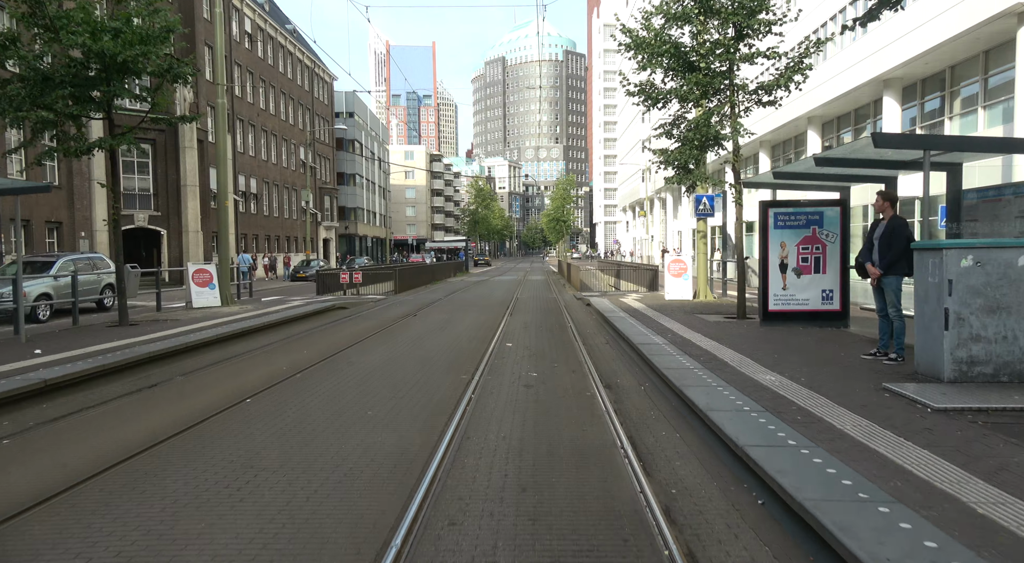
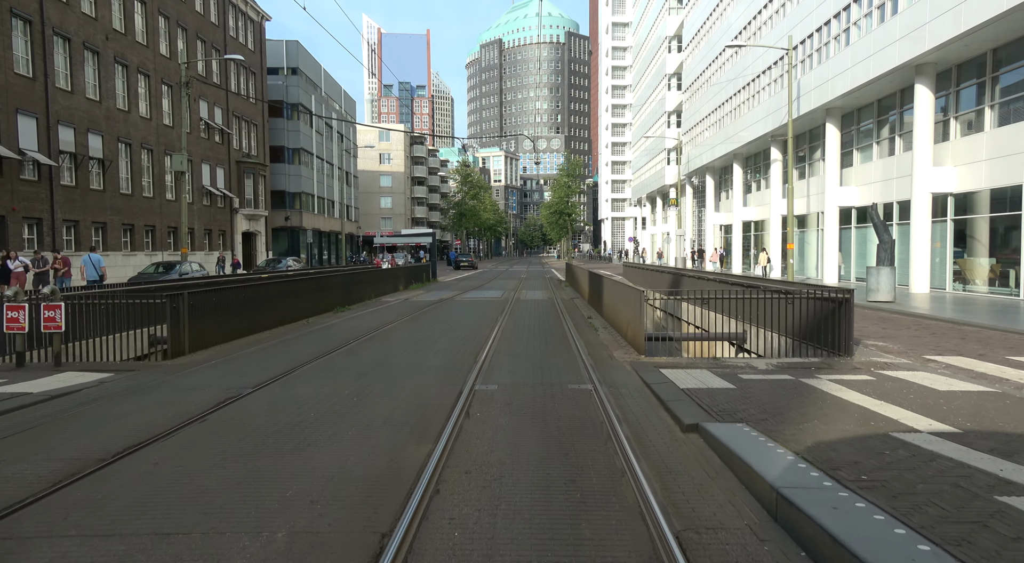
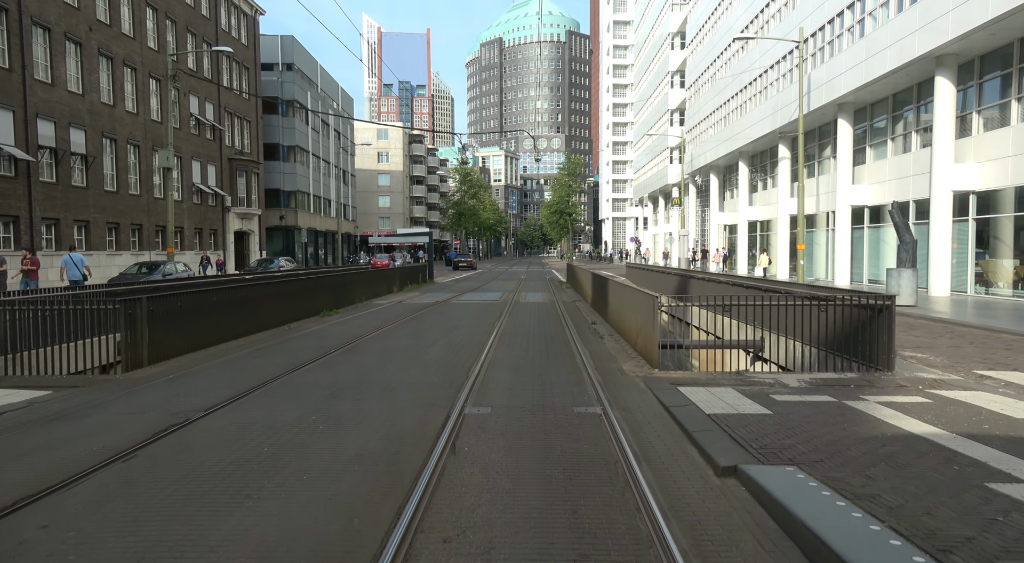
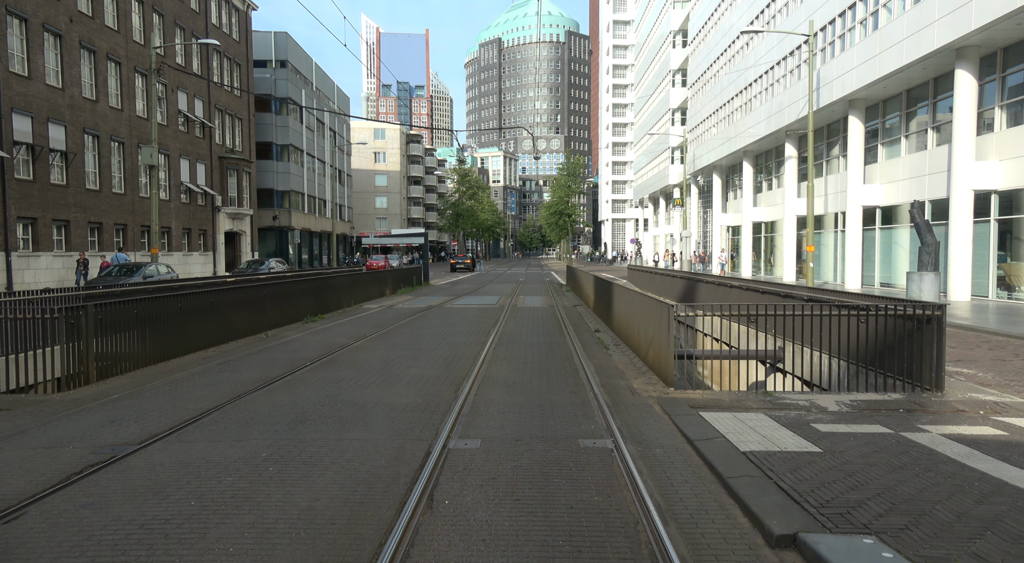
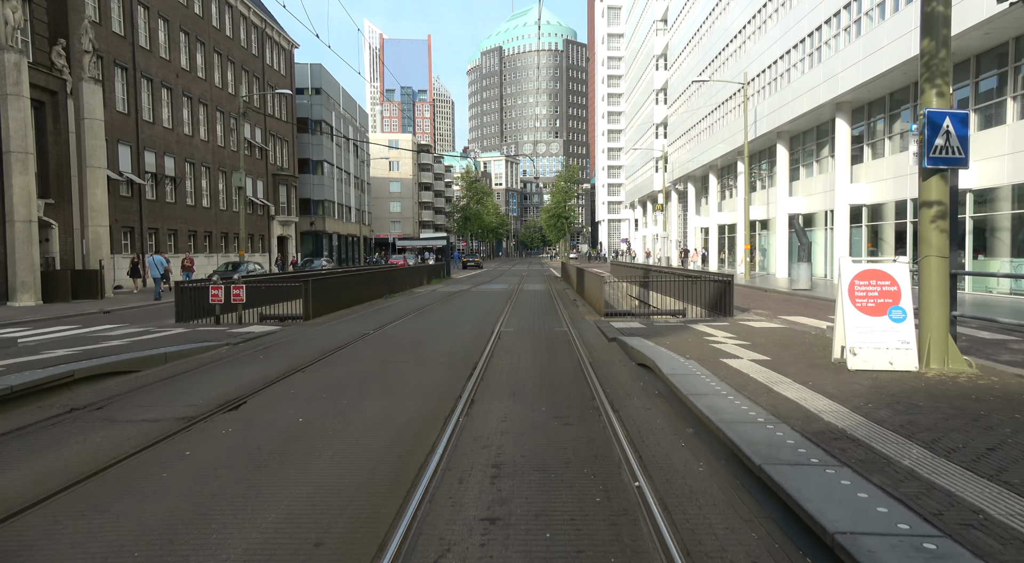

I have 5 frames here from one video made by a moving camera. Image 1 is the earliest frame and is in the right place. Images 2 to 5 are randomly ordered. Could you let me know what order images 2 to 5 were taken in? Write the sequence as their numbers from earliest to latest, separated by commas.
5, 2, 3, 4
